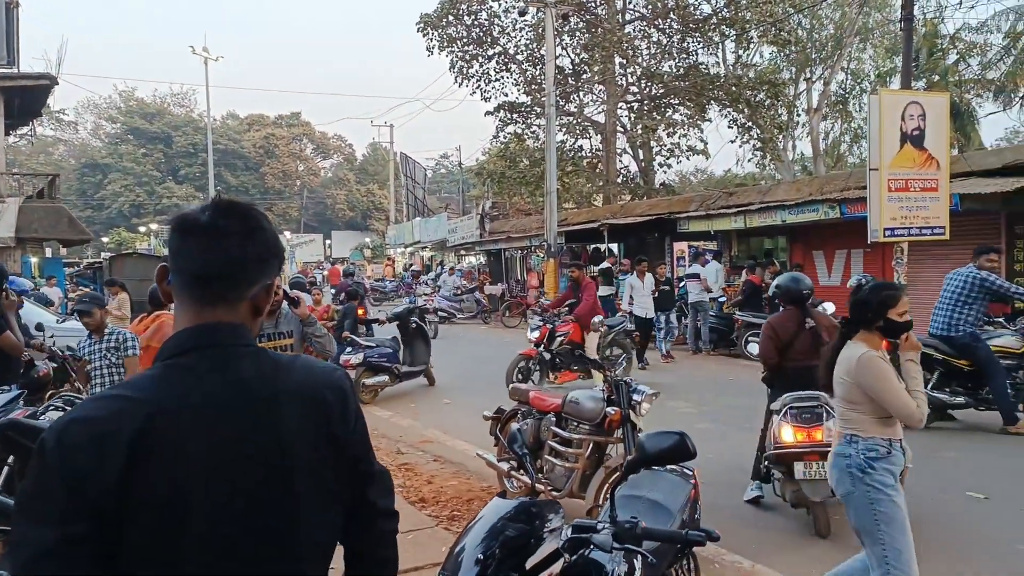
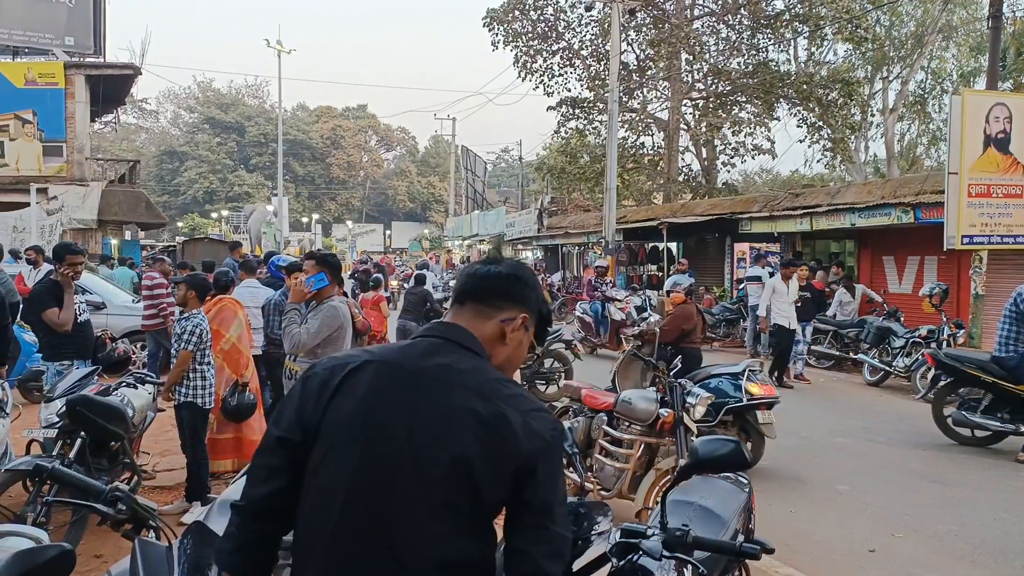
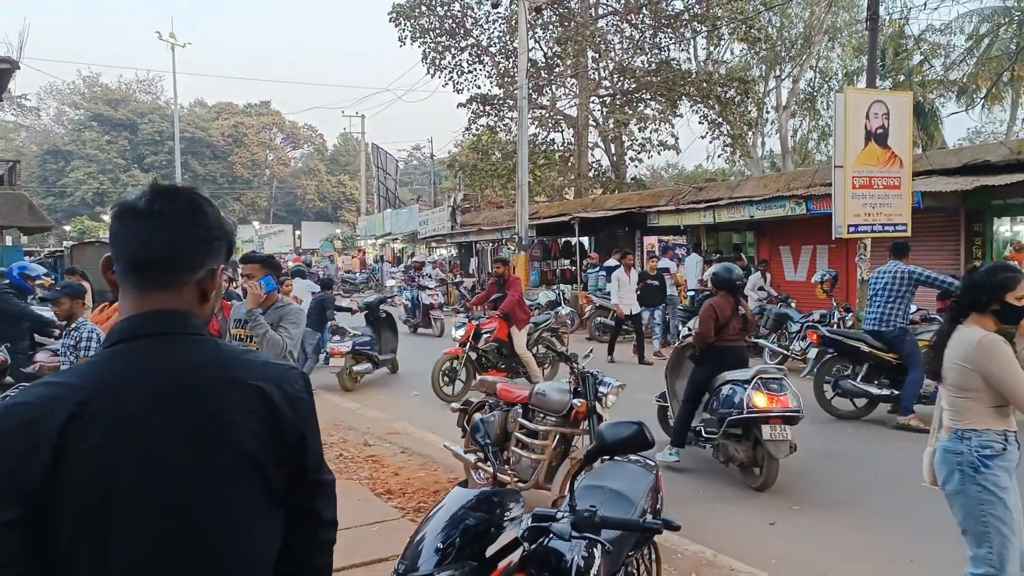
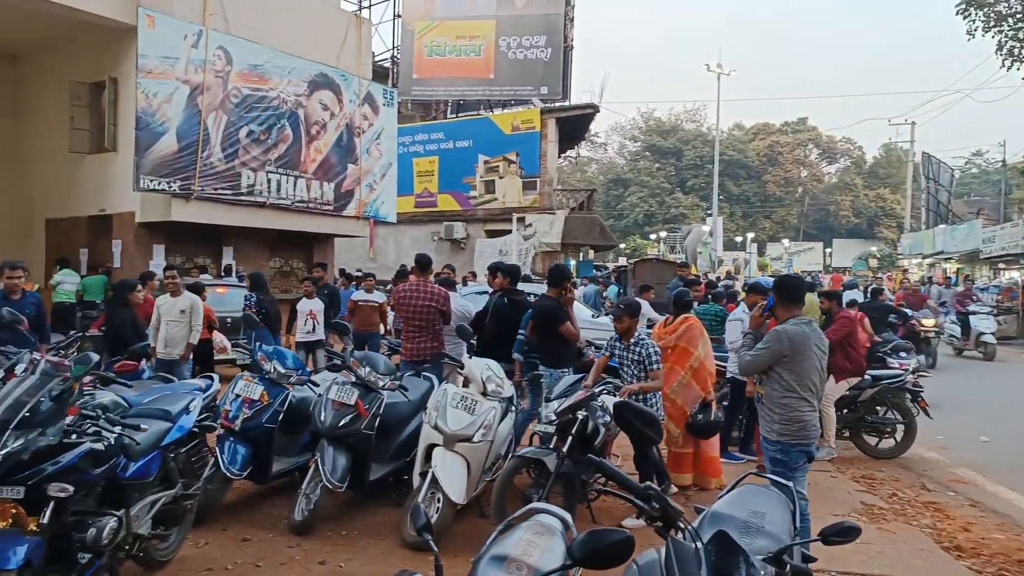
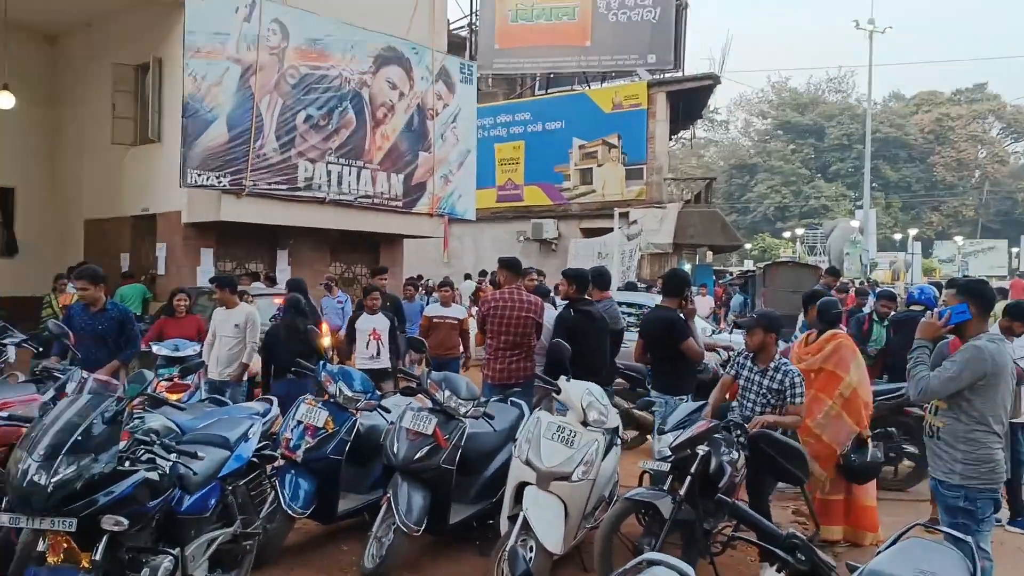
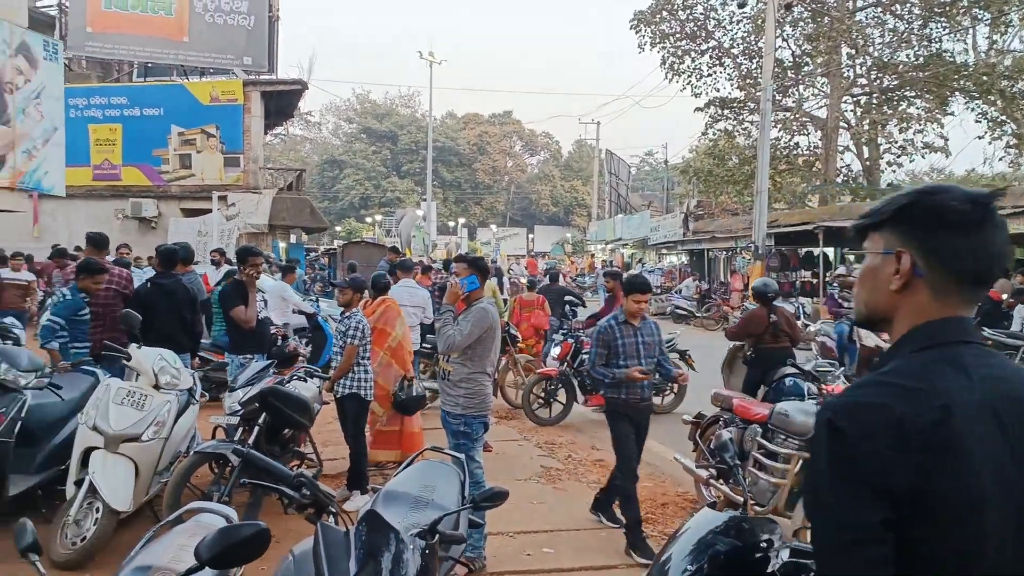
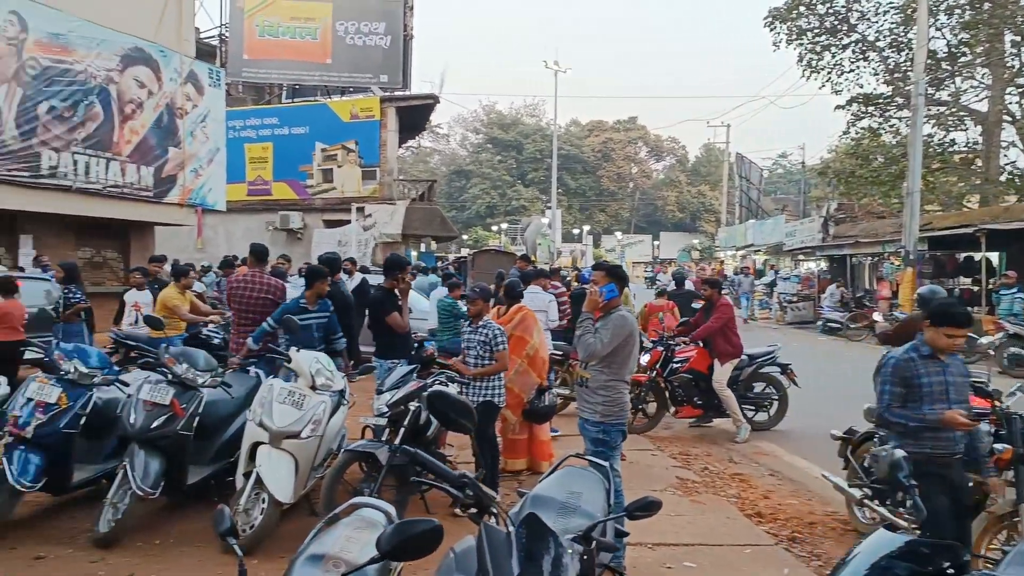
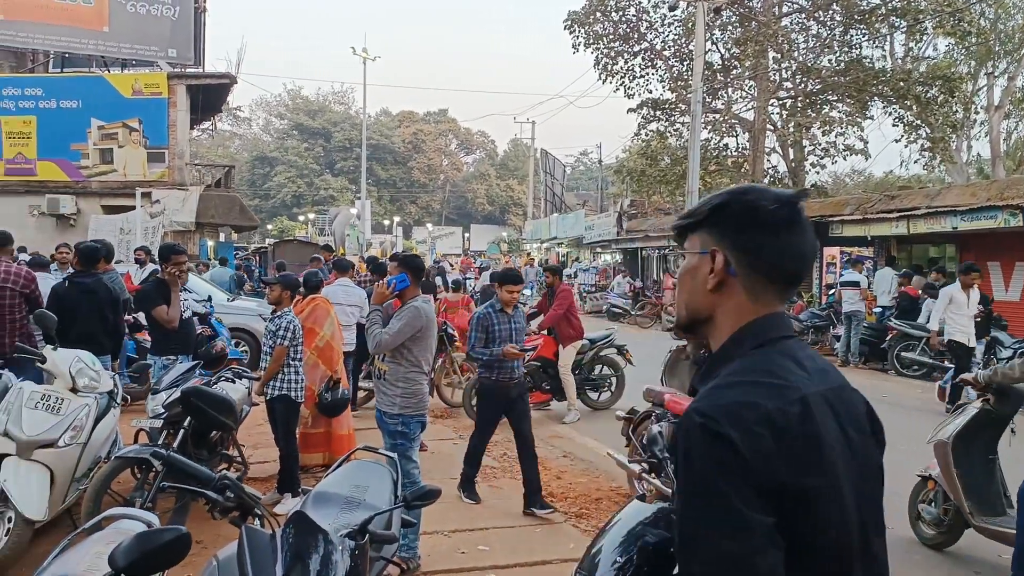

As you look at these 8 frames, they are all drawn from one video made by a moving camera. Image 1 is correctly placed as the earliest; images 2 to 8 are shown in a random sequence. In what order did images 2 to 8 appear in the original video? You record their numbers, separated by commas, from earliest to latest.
3, 2, 8, 6, 7, 4, 5
